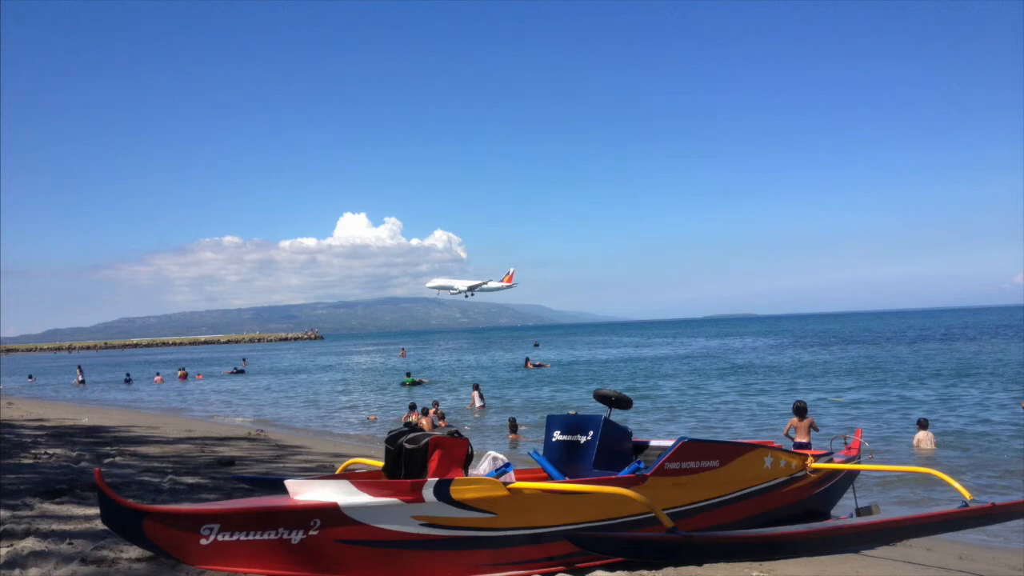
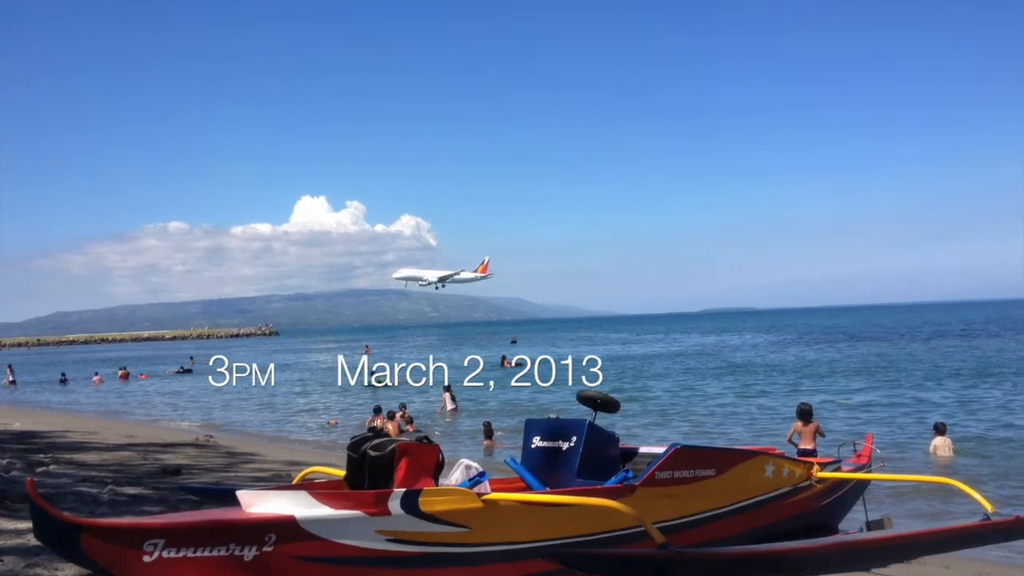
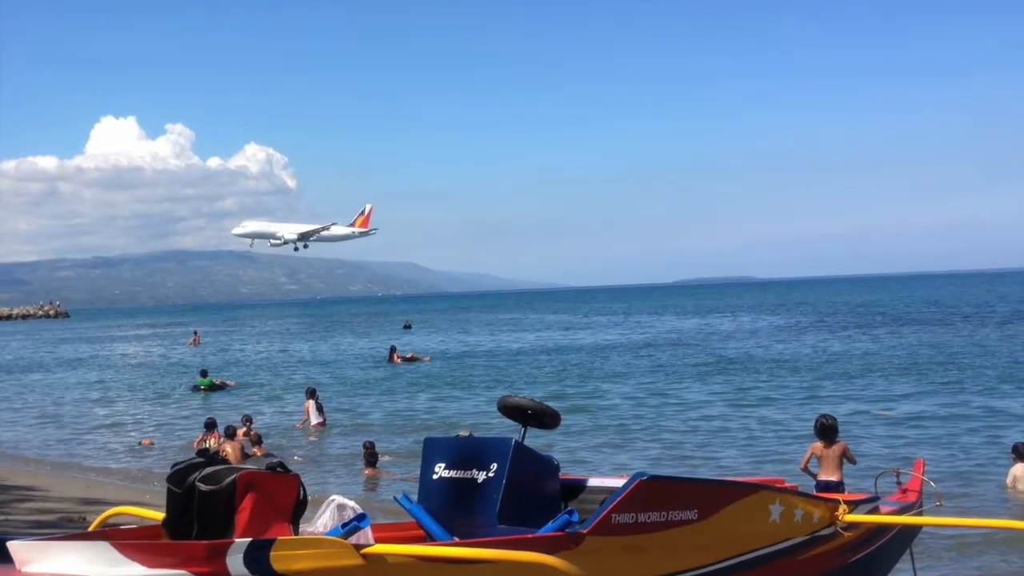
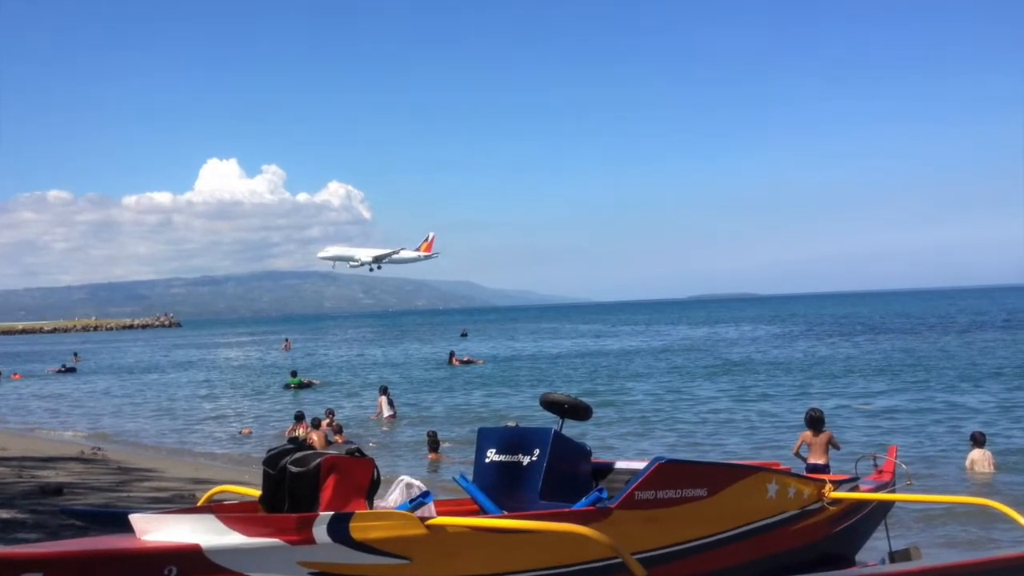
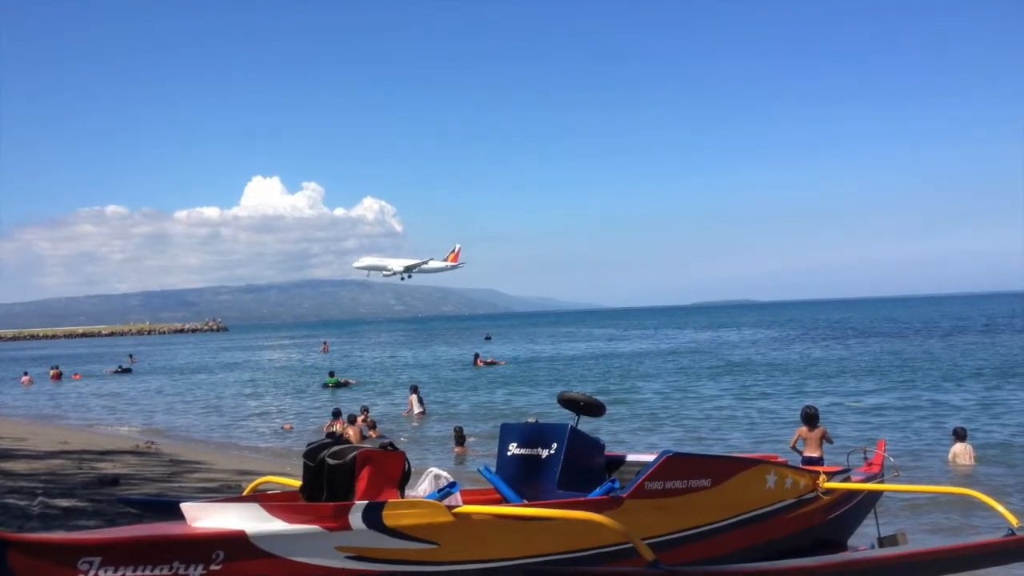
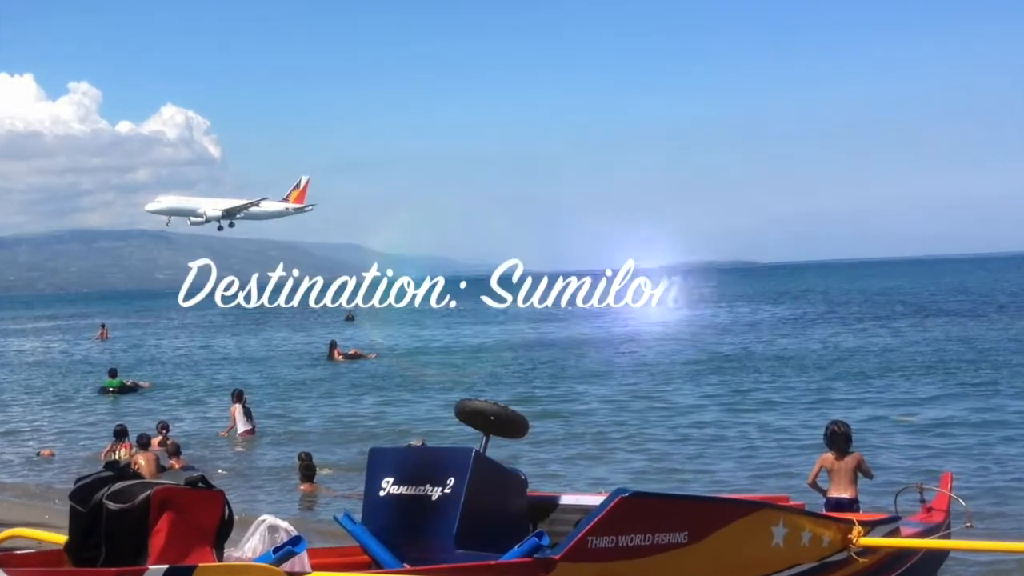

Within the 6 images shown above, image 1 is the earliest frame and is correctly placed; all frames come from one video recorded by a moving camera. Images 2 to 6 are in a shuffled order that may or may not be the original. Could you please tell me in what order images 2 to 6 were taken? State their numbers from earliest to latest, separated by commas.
2, 5, 4, 3, 6
